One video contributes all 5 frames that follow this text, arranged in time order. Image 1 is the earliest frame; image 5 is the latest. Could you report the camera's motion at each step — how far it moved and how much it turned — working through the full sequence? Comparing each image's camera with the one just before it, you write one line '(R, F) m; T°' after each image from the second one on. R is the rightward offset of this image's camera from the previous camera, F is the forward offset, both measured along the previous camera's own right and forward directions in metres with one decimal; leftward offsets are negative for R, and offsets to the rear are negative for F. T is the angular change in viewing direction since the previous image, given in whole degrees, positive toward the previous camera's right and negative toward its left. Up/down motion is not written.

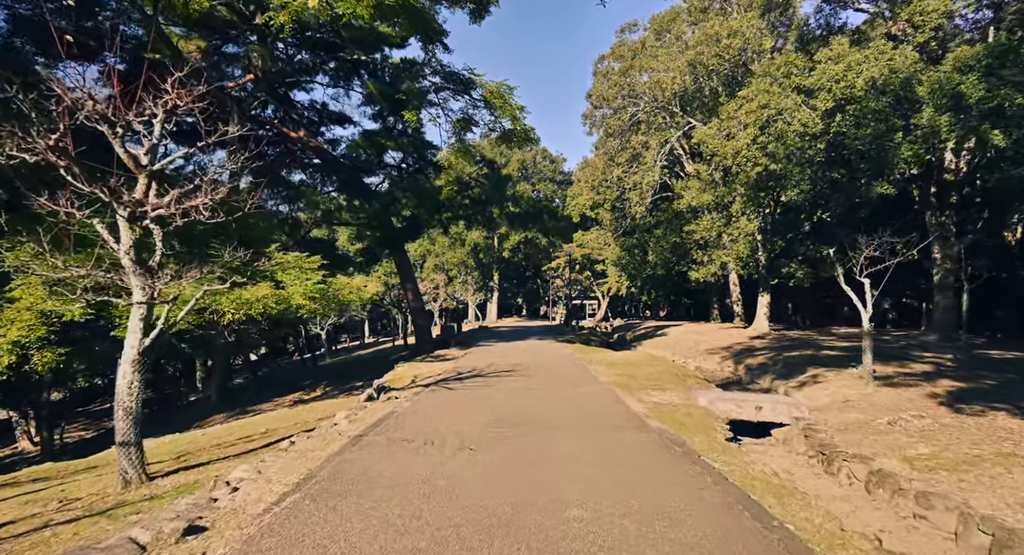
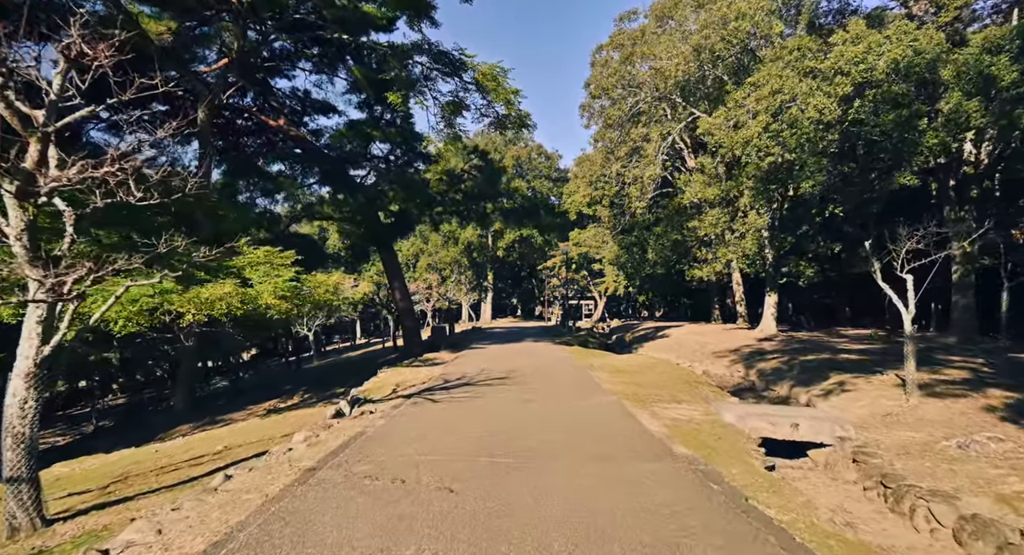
(0.0, +1.1) m; +1°
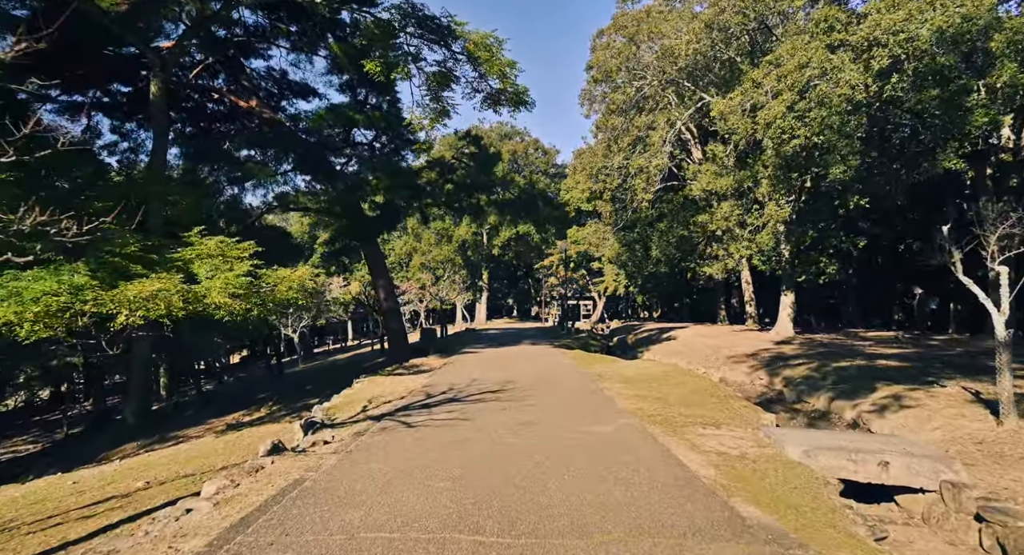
(0.0, +1.6) m; 0°
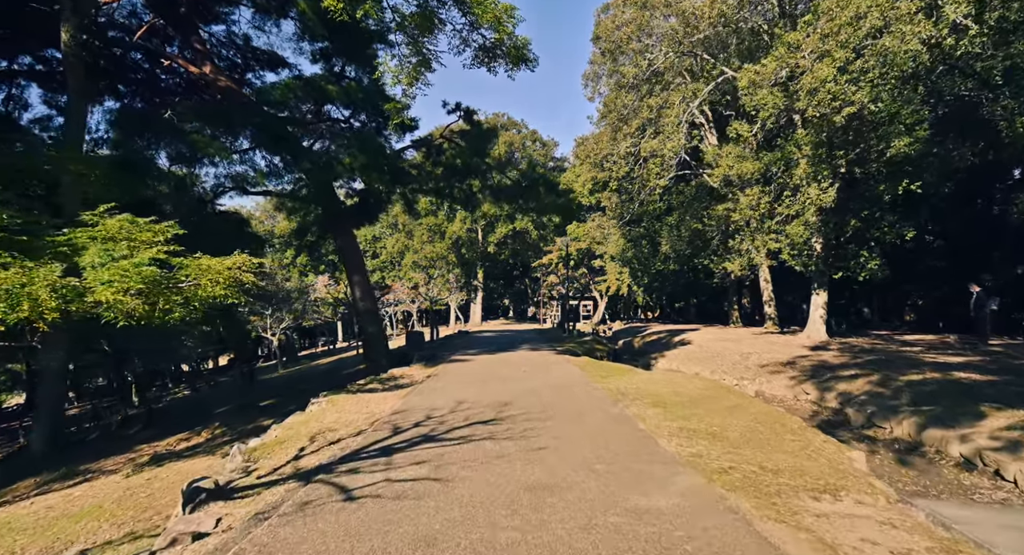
(0.0, +2.3) m; 0°
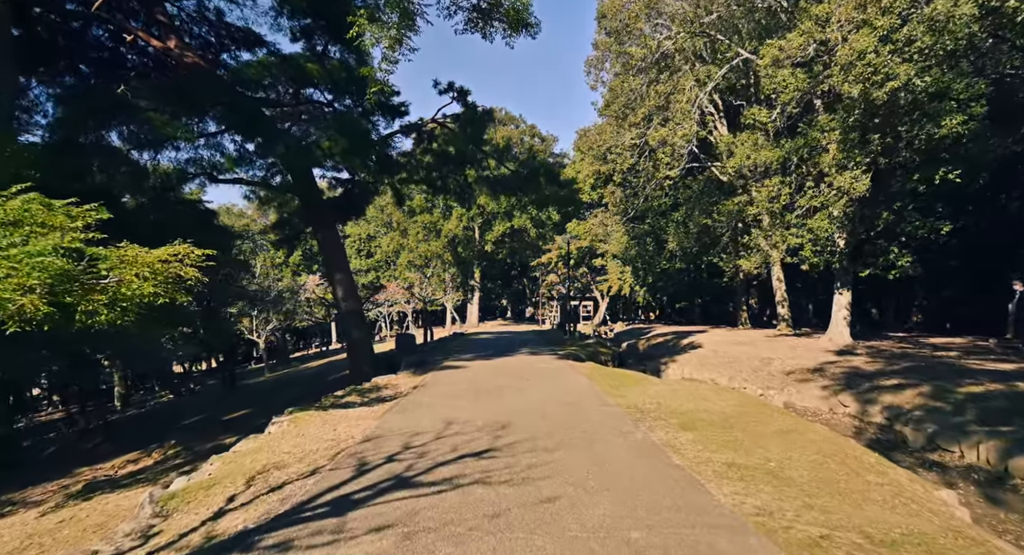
(0.0, +1.3) m; 0°
